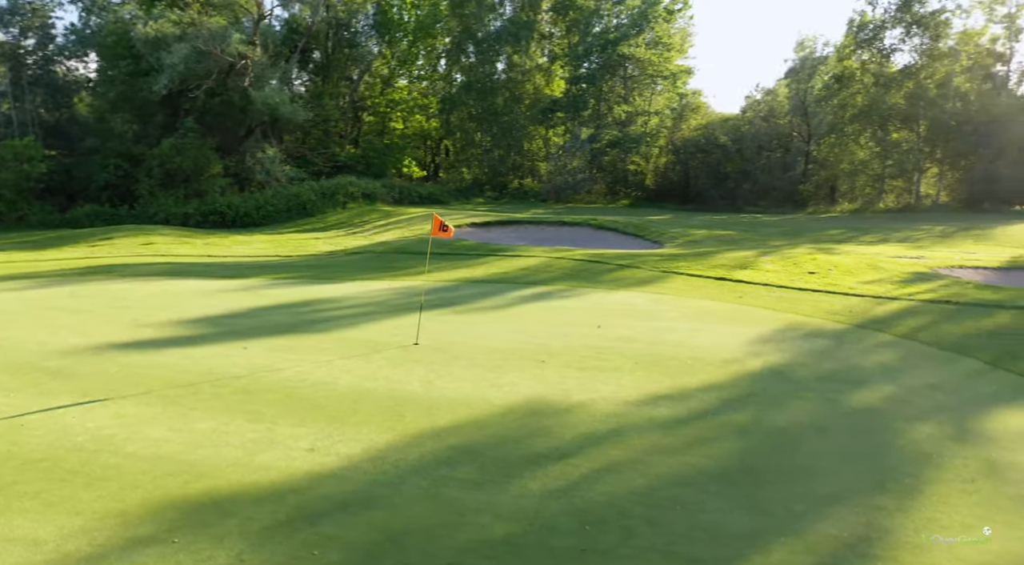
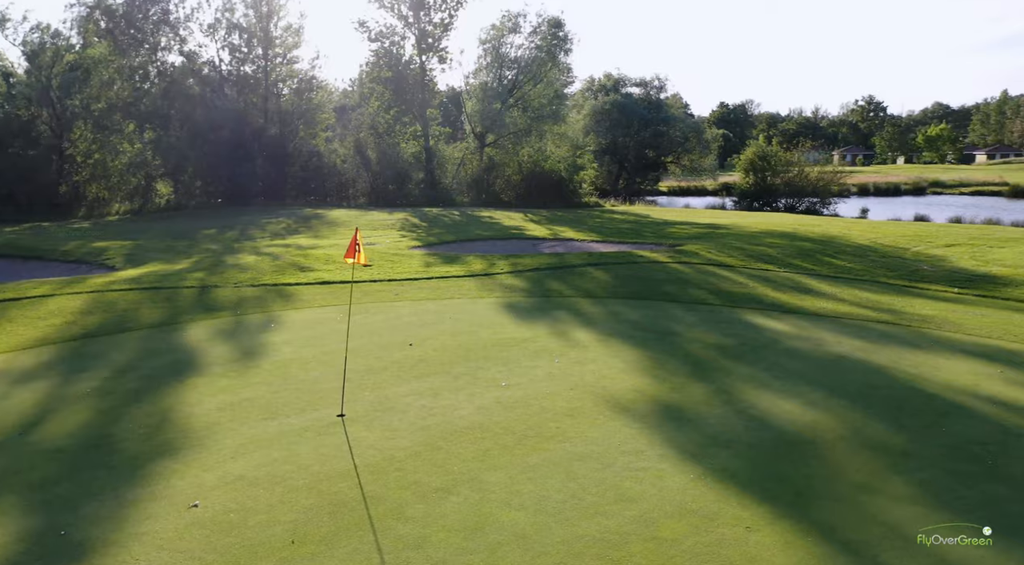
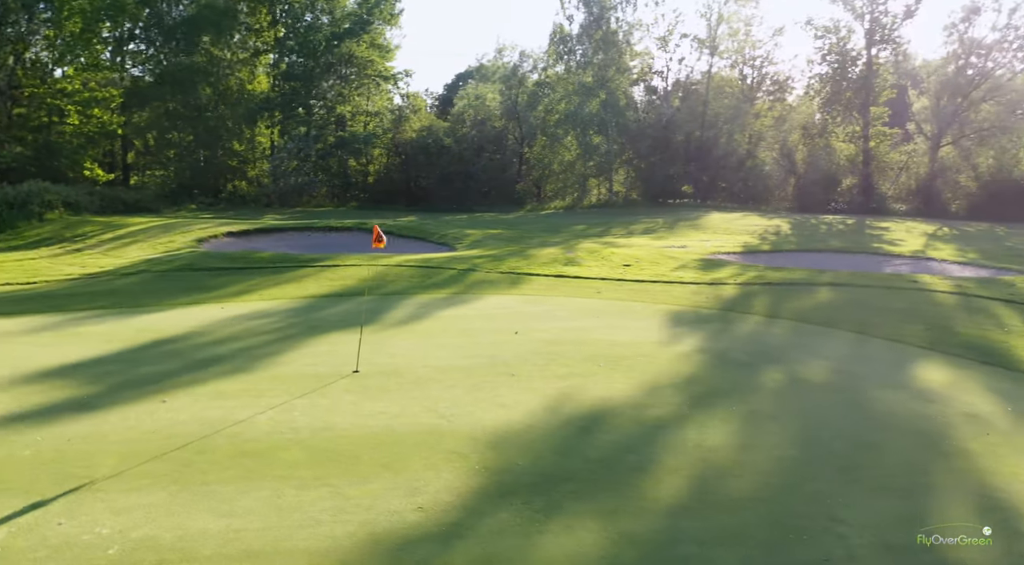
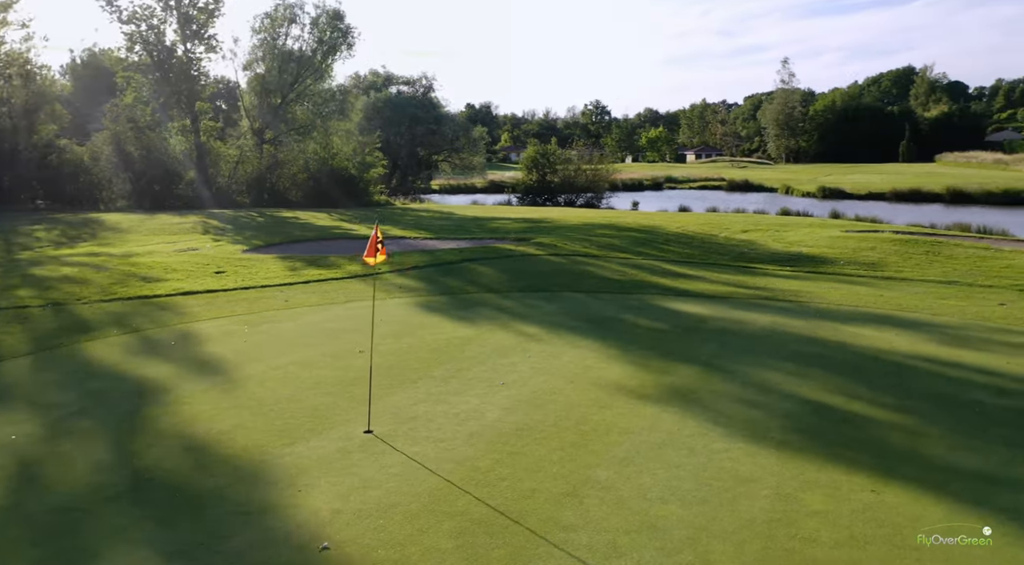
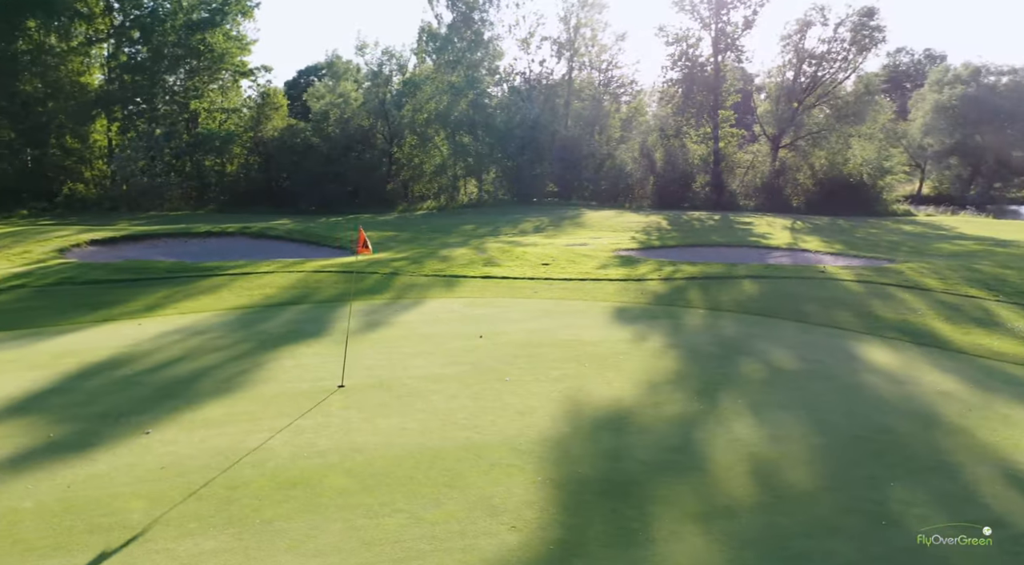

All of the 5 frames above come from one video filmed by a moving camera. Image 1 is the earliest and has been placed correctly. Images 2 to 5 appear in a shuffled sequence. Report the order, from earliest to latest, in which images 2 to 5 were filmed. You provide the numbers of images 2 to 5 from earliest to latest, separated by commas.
3, 5, 2, 4
